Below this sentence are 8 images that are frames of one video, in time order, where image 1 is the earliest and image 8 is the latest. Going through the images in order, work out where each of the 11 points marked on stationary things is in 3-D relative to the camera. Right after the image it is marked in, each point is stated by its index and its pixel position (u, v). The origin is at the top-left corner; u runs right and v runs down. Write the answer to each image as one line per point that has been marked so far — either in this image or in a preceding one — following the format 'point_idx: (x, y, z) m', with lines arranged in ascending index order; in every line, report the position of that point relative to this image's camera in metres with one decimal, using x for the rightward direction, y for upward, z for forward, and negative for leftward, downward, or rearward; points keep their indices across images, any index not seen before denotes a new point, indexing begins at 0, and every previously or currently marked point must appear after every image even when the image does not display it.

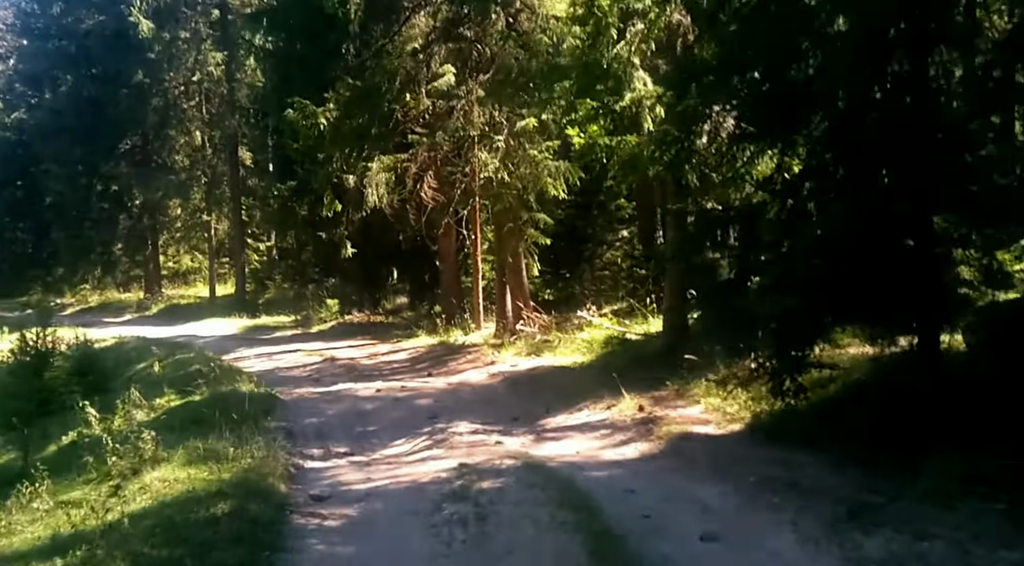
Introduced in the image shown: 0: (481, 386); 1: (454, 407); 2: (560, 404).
0: (-0.5, -1.5, +17.6) m
1: (-0.7, -1.6, +15.4) m
2: (+0.6, -1.5, +14.7) m
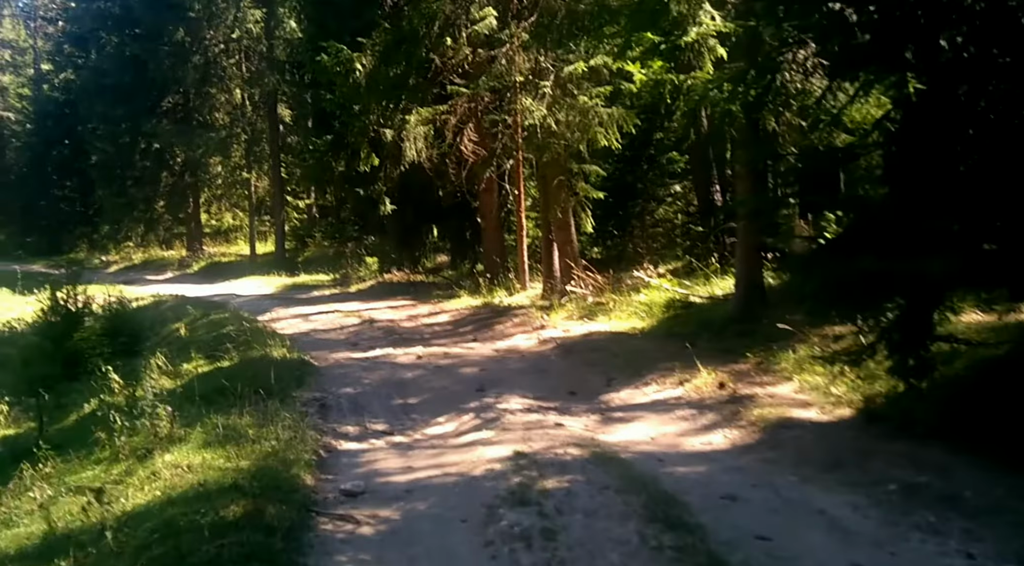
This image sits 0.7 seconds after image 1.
0: (+0.2, -0.9, +16.3) m
1: (-0.1, -1.1, +14.1) m
2: (+1.2, -1.1, +13.4) m
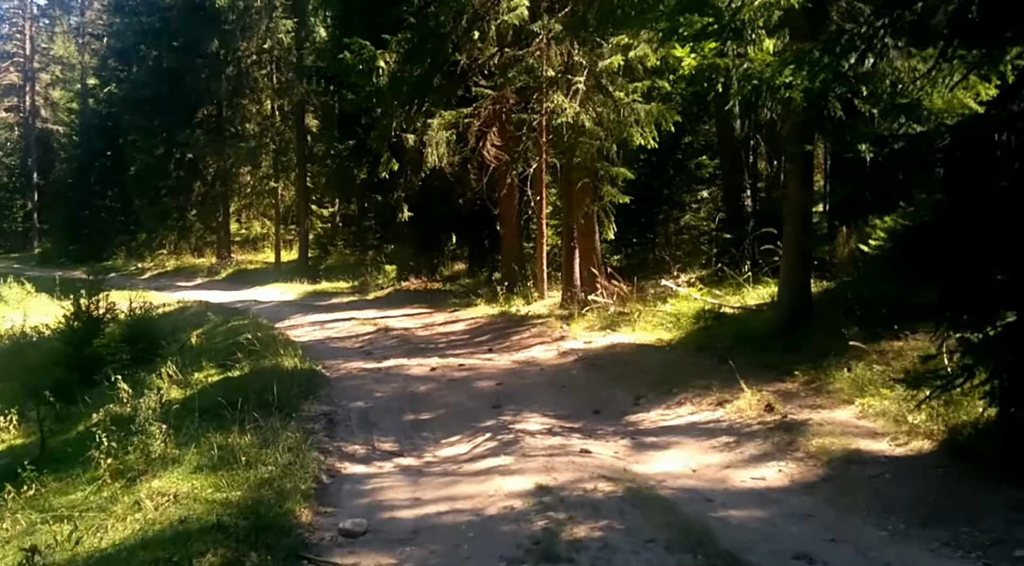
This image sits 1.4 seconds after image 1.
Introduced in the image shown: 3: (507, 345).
0: (+0.5, -1.0, +15.4) m
1: (+0.1, -1.2, +13.2) m
2: (+1.5, -1.2, +12.4) m
3: (0.0, -0.9, +18.3) m
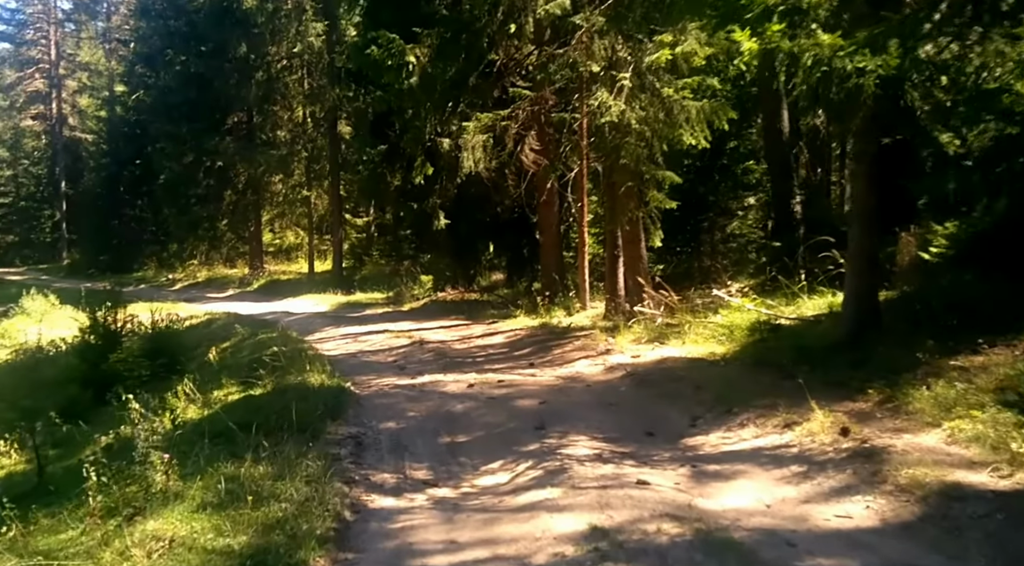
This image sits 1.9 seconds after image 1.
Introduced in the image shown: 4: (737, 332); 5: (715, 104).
0: (+1.0, -1.2, +14.3) m
1: (+0.6, -1.3, +12.2) m
2: (+1.9, -1.3, +11.4) m
3: (+0.5, -1.1, +17.2) m
4: (+3.1, -0.7, +16.8) m
5: (+3.0, +2.6, +17.8) m
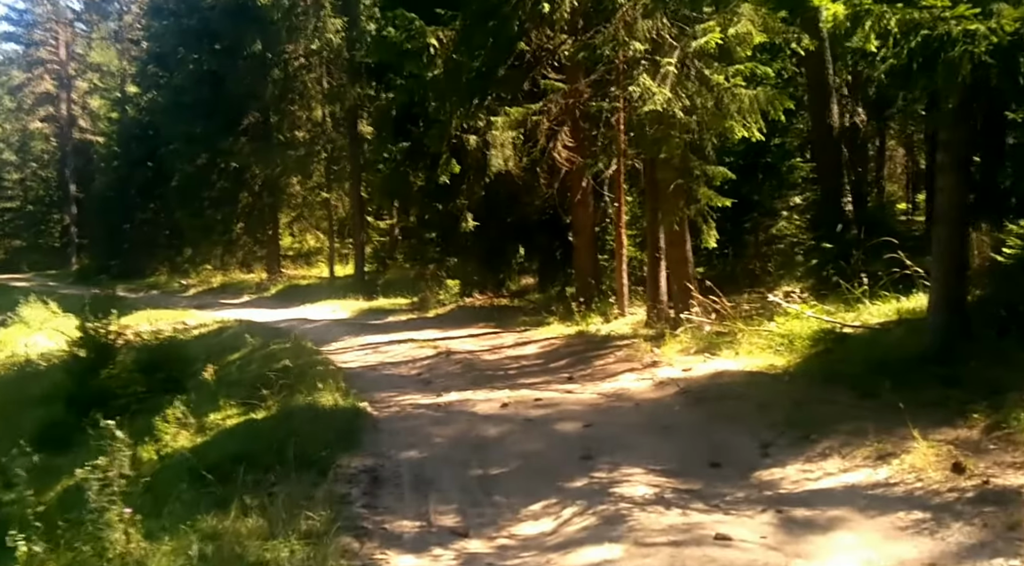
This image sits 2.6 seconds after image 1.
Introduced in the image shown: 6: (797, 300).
0: (+1.4, -1.2, +12.7) m
1: (+0.9, -1.3, +10.5) m
2: (+2.2, -1.3, +9.7) m
3: (+1.0, -1.2, +15.6) m
4: (+3.5, -0.7, +15.2) m
5: (+3.4, +2.5, +16.1) m
6: (+4.4, -0.3, +19.1) m
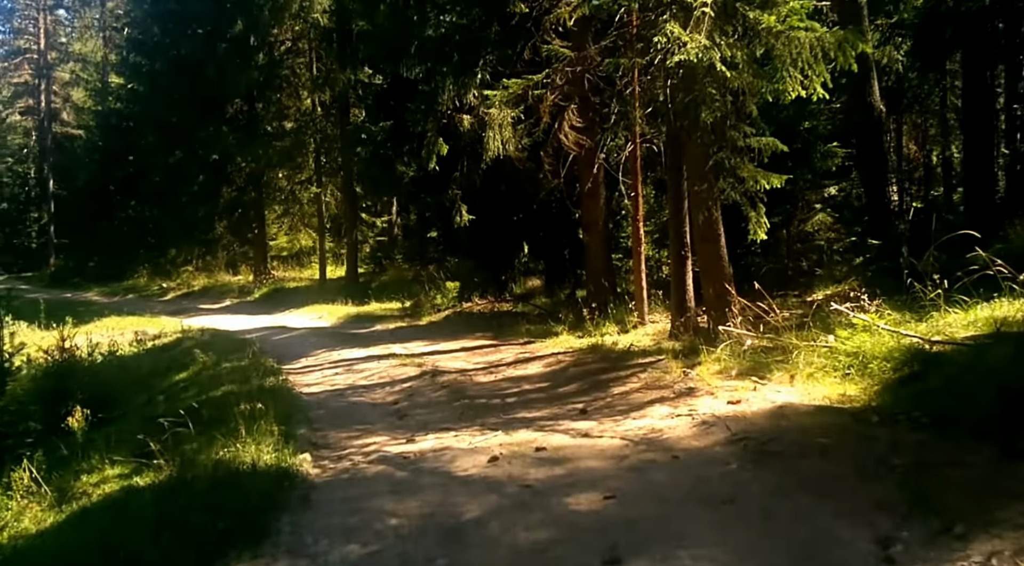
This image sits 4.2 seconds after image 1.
0: (+1.3, -1.3, +9.3) m
1: (+0.8, -1.4, +7.1) m
2: (+2.1, -1.4, +6.3) m
3: (+1.0, -1.2, +12.2) m
4: (+3.5, -0.8, +11.8) m
5: (+3.4, +2.5, +12.7) m
6: (+4.4, -0.3, +15.6) m
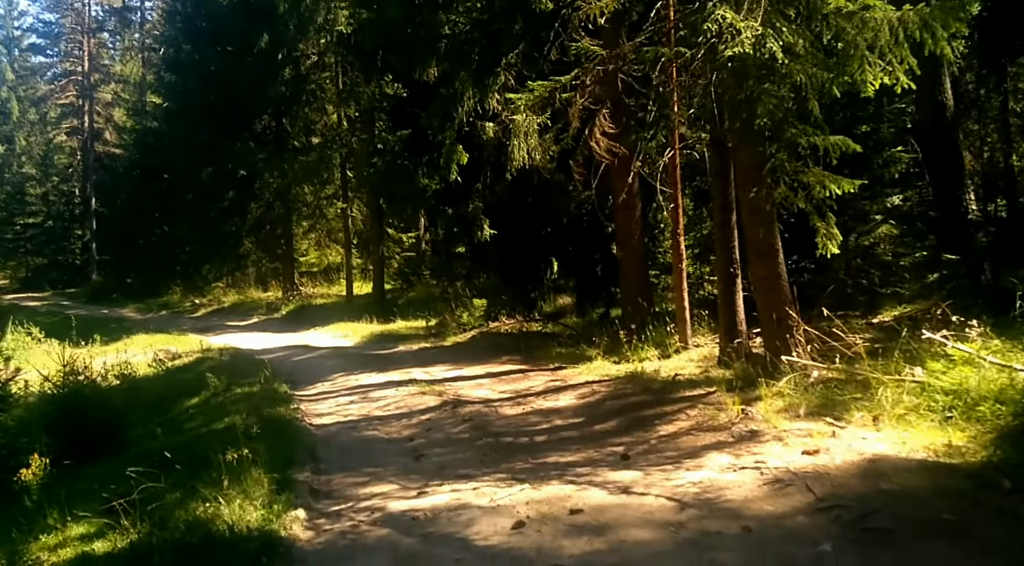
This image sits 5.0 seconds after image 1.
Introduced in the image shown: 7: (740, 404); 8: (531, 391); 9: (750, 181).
0: (+1.5, -1.4, +7.5) m
1: (+1.0, -1.5, +5.3) m
2: (+2.2, -1.5, +4.4) m
3: (+1.2, -1.4, +10.4) m
4: (+3.7, -1.0, +9.9) m
5: (+3.6, +2.3, +10.9) m
6: (+4.7, -0.5, +13.7) m
7: (+2.2, -1.1, +11.7) m
8: (+0.2, -1.4, +15.1) m
9: (+2.5, +1.0, +12.0) m
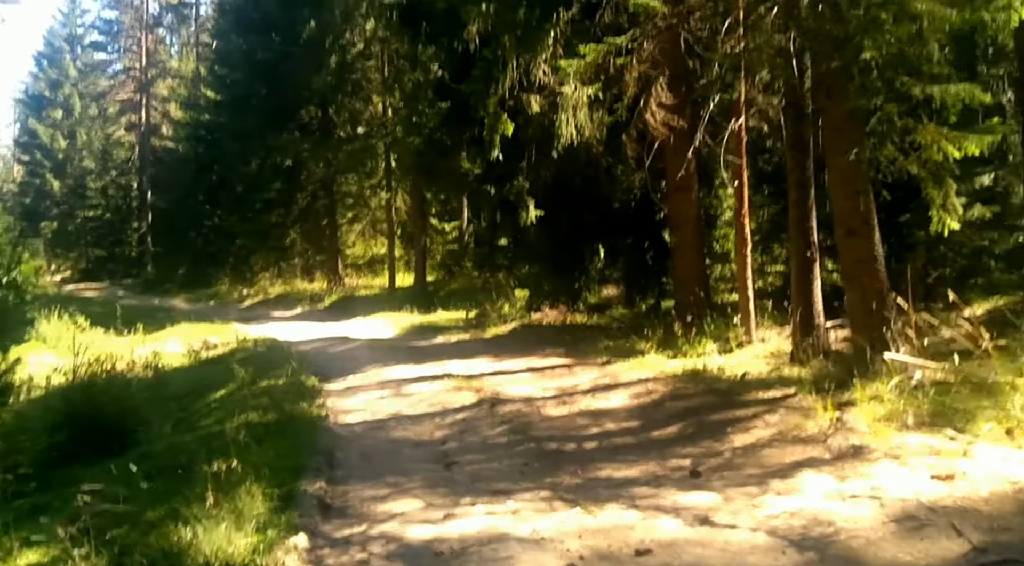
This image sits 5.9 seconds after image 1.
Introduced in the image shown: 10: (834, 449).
0: (+1.8, -1.3, +5.6) m
1: (+1.1, -1.4, +3.5) m
2: (+2.4, -1.4, +2.5) m
3: (+1.6, -1.3, +8.5) m
4: (+4.1, -0.8, +7.9) m
5: (+4.0, +2.4, +8.9) m
6: (+5.2, -0.4, +11.7) m
7: (+2.6, -1.0, +9.8) m
8: (+0.7, -1.2, +13.3) m
9: (+2.9, +1.2, +10.1) m
10: (+2.3, -1.1, +8.5) m
